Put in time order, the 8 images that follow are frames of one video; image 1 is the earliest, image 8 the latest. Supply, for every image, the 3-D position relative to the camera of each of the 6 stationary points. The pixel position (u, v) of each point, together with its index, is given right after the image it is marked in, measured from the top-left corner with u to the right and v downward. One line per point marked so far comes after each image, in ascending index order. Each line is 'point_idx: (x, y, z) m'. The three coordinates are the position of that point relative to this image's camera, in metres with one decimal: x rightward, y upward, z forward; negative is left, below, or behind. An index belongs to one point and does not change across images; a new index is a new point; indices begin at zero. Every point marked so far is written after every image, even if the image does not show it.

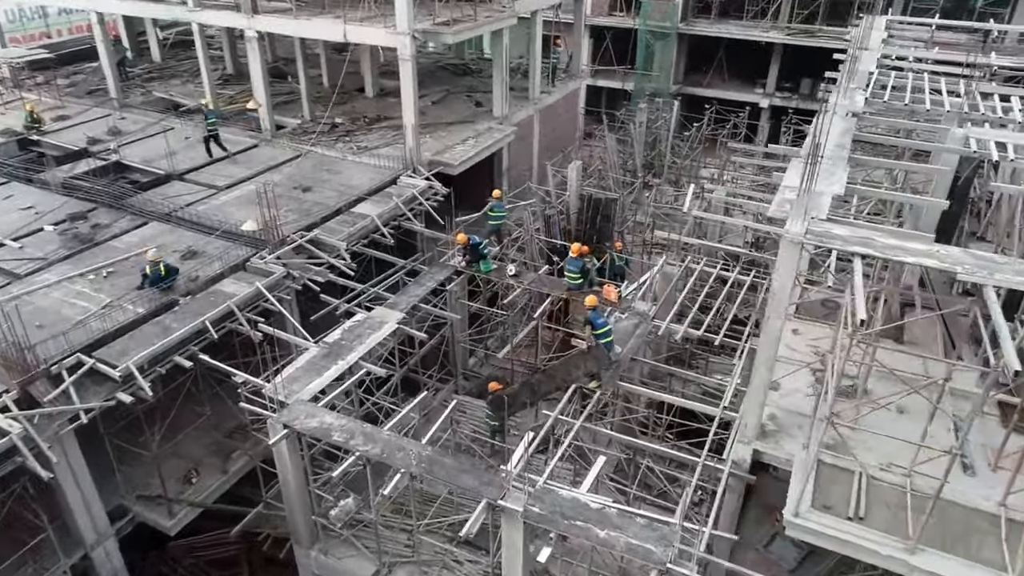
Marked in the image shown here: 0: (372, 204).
0: (-3.5, +2.1, +18.0) m
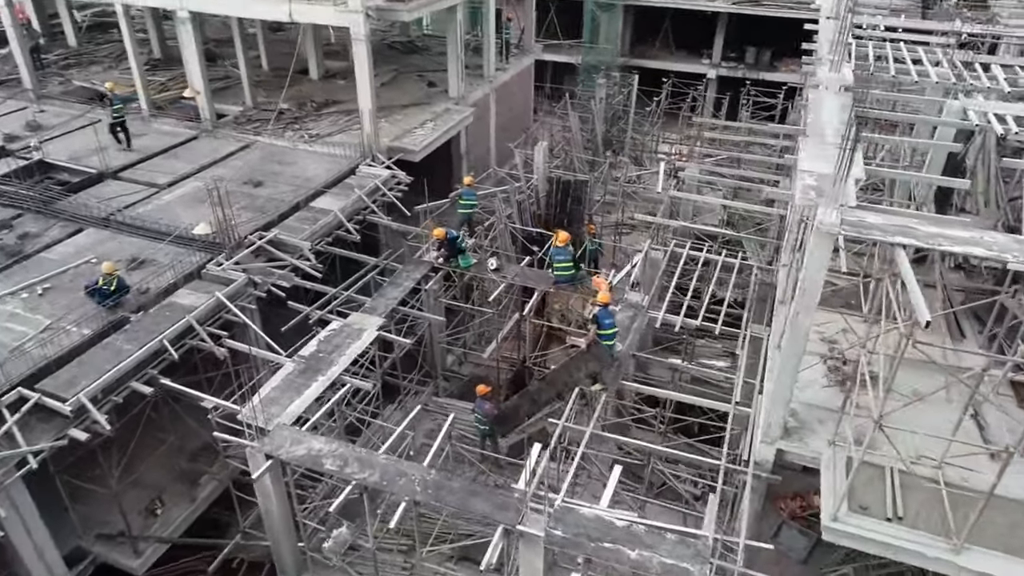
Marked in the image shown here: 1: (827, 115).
0: (-4.2, +2.1, +16.8) m
1: (+4.9, +2.7, +11.2) m
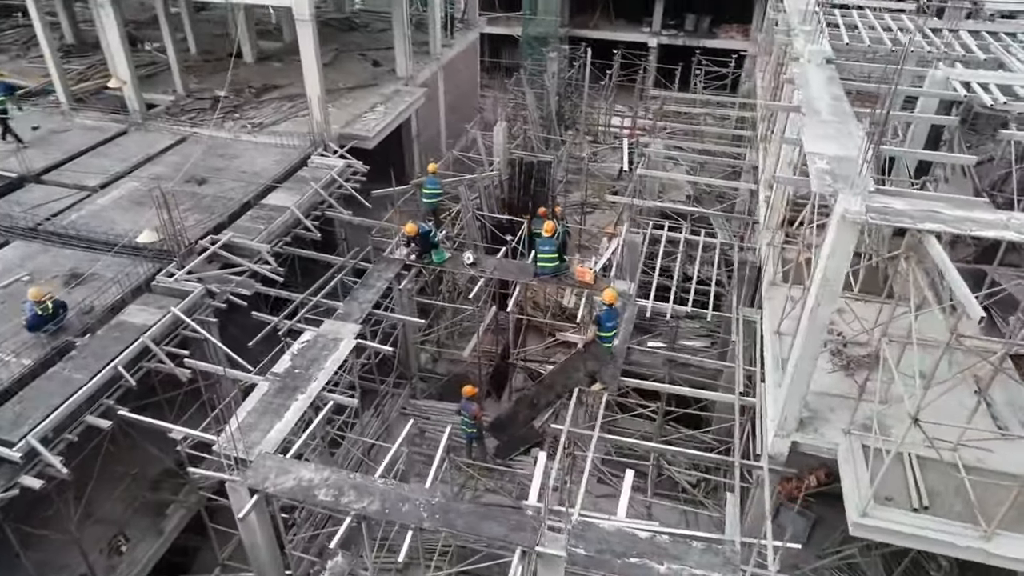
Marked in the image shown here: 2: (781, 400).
0: (-4.9, +2.1, +15.6) m
1: (+4.6, +3.0, +10.8) m
2: (+3.6, -1.5, +9.7) m
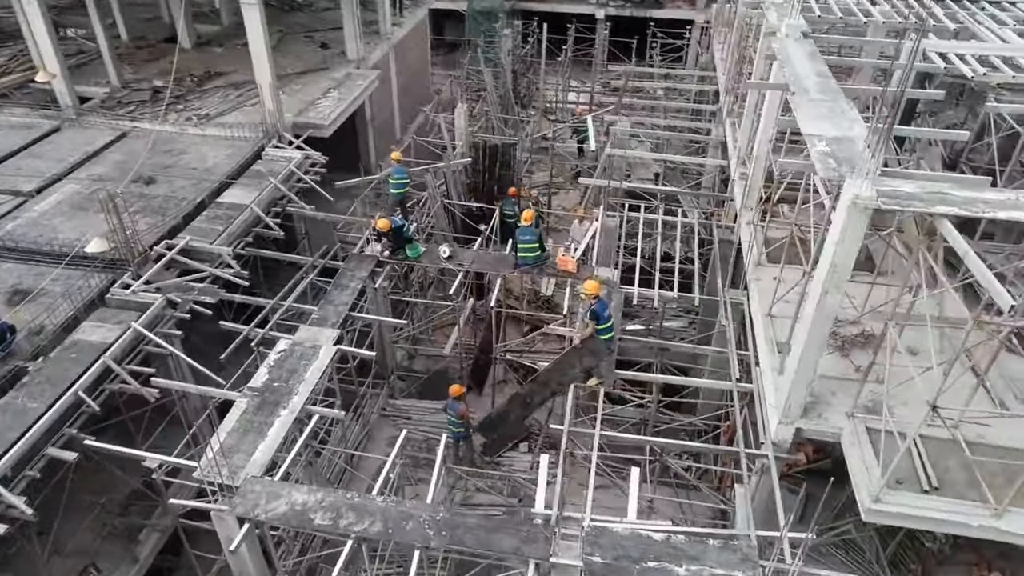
0: (-5.5, +2.0, +14.7) m
1: (+4.3, +3.3, +10.5) m
2: (+3.6, -1.3, +9.6) m
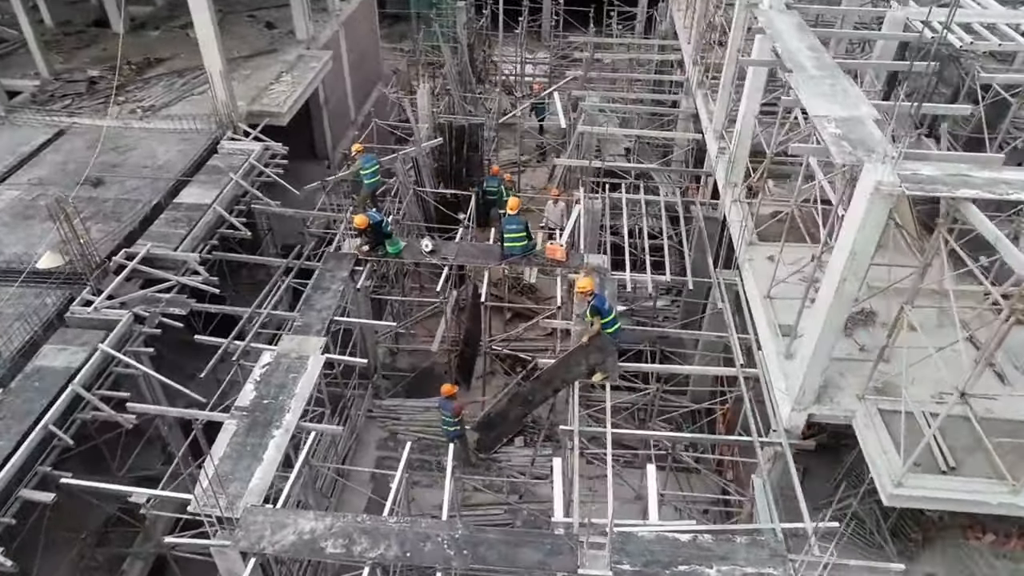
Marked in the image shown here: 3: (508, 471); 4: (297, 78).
0: (-6.0, +1.9, +13.8) m
1: (+4.0, +3.5, +10.3) m
2: (+3.7, -1.1, +9.5) m
3: (-0.1, -3.2, +12.5) m
4: (-5.3, +5.2, +17.7) m
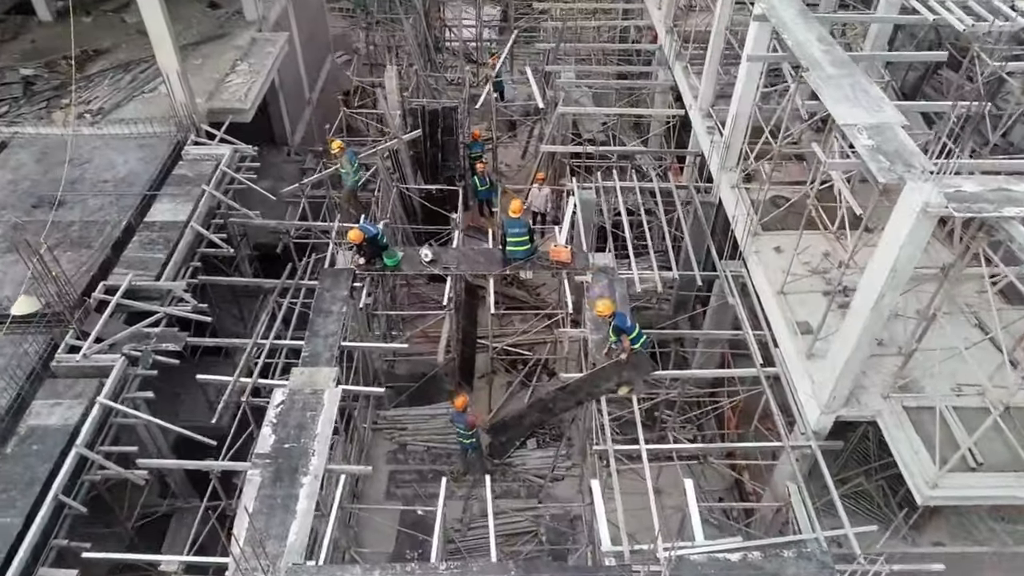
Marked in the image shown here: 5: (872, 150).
0: (-6.1, +1.5, +12.9) m
1: (+4.0, +3.6, +10.0) m
2: (+4.0, -1.1, +9.5) m
3: (+0.2, -3.2, +12.5) m
4: (-5.9, +5.1, +16.5) m
5: (+3.9, +1.5, +7.8) m
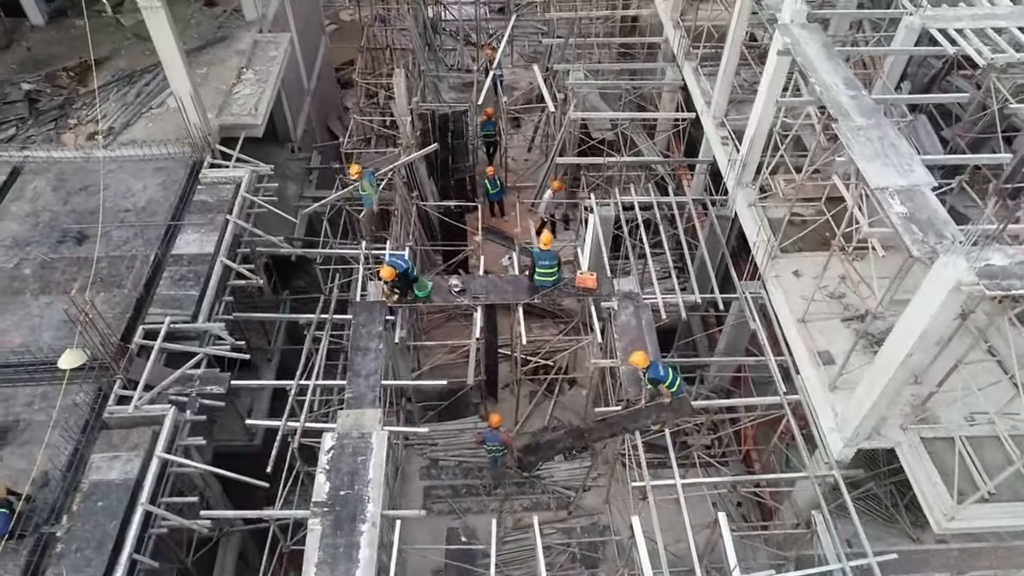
0: (-5.7, +1.0, +13.0) m
1: (+4.5, +3.0, +10.2) m
2: (+4.6, -1.7, +10.1) m
3: (+0.7, -3.6, +13.1) m
4: (-5.7, +4.9, +16.3) m
5: (+4.4, +0.8, +8.1) m
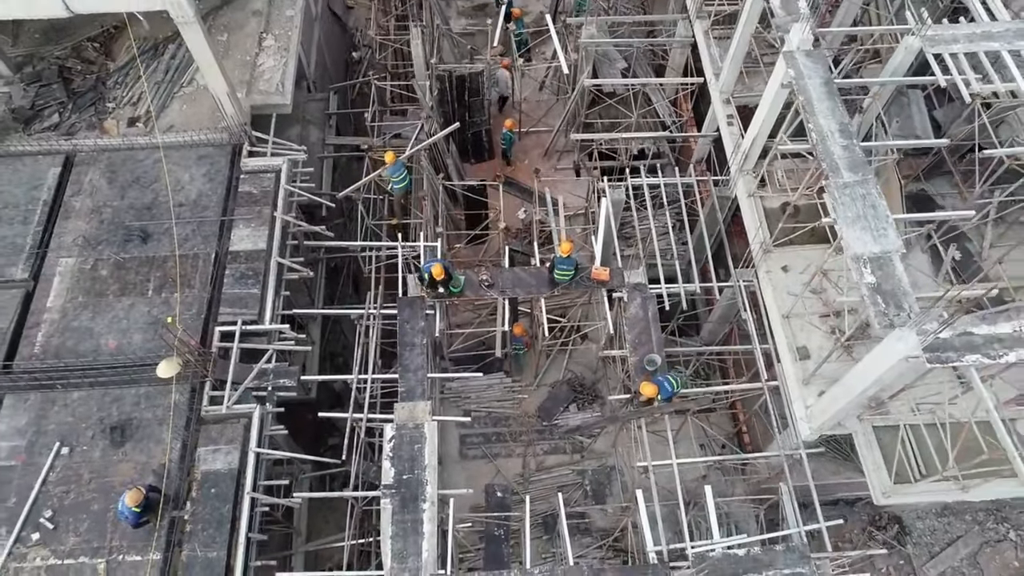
0: (-5.3, +1.2, +14.4) m
1: (+4.9, +2.7, +11.2) m
2: (+5.1, -1.9, +12.3) m
3: (+1.2, -3.2, +15.6) m
4: (-5.4, +5.7, +16.7) m
5: (+4.9, 0.0, +9.7) m
